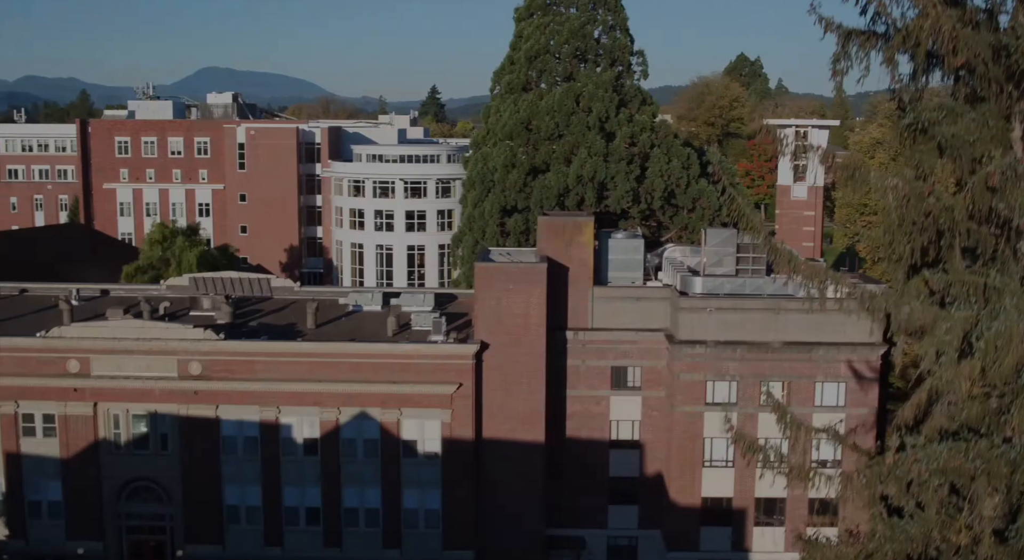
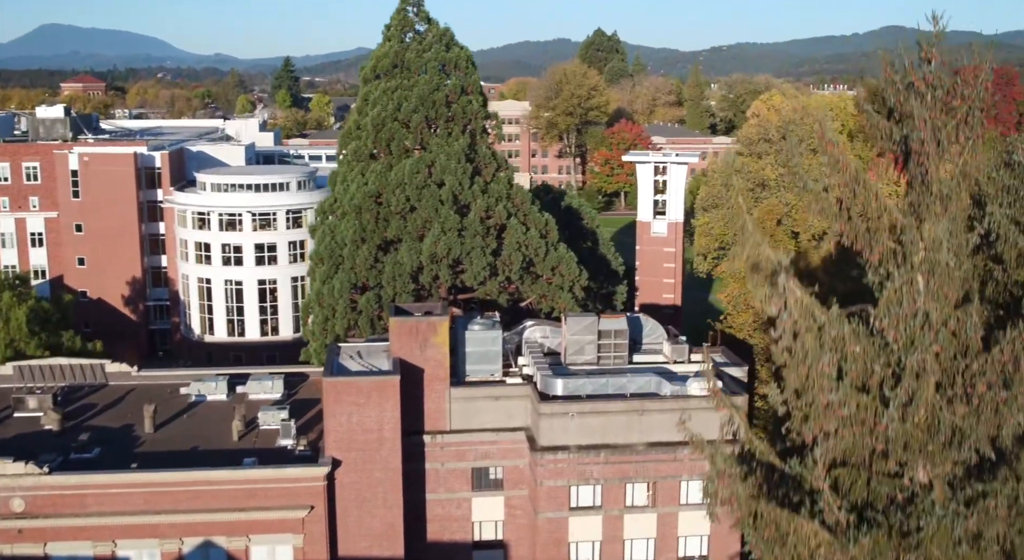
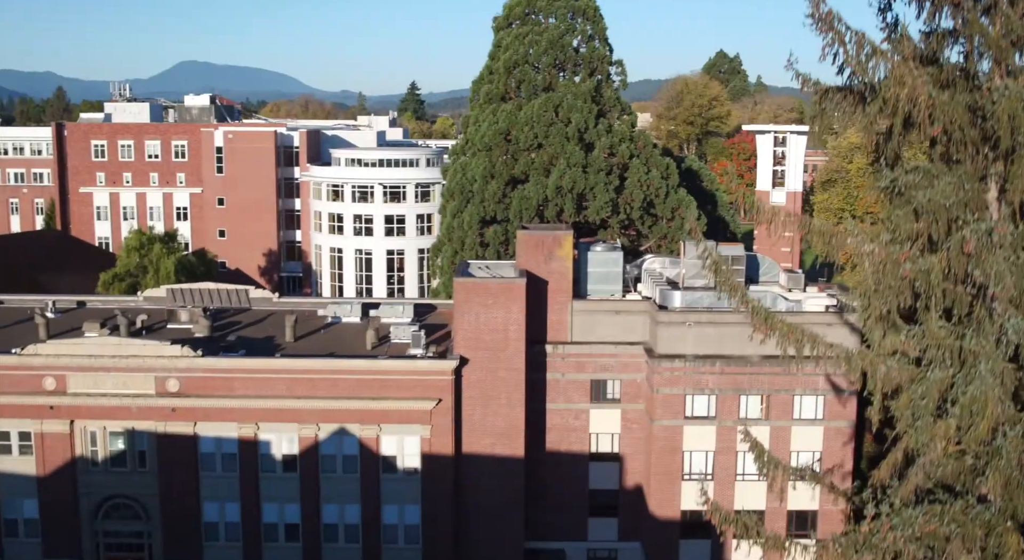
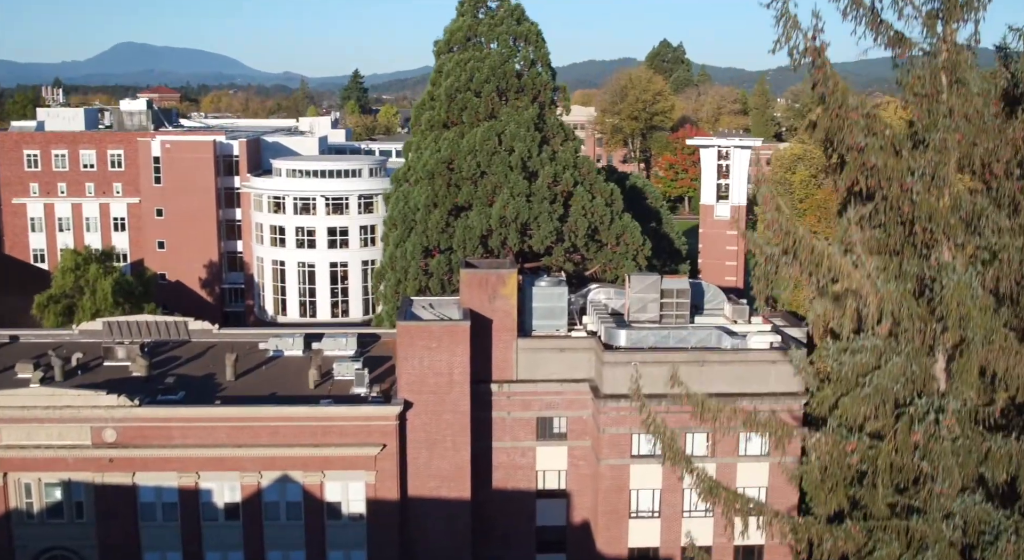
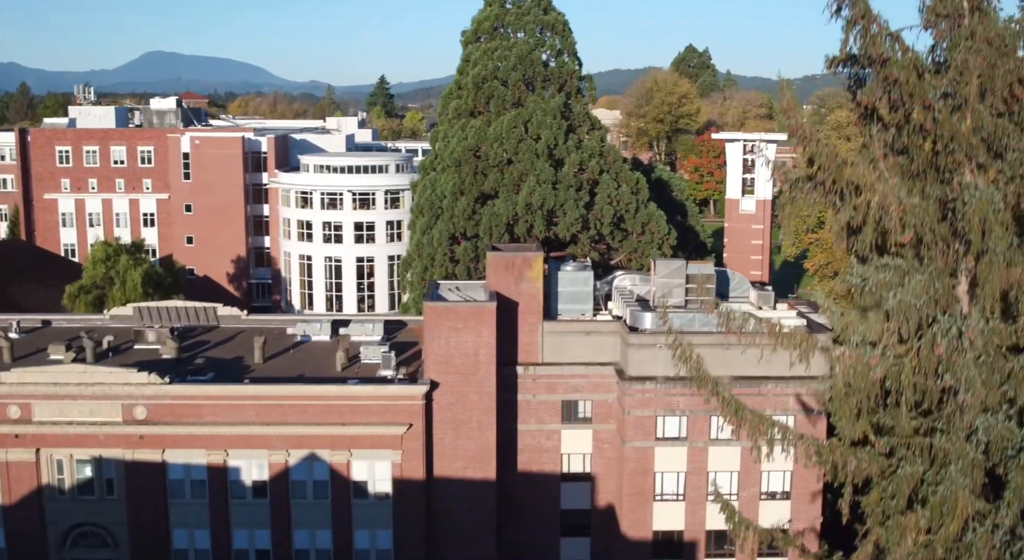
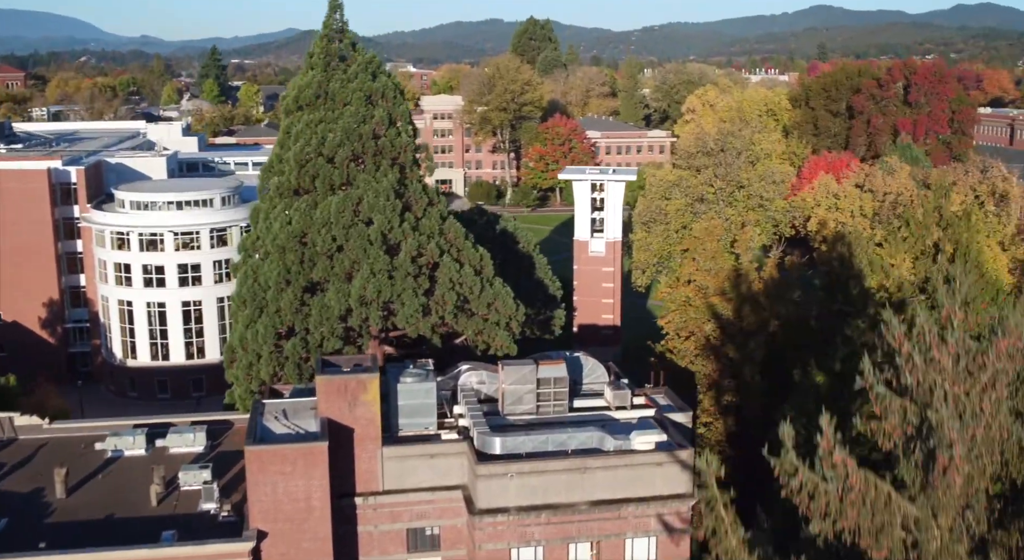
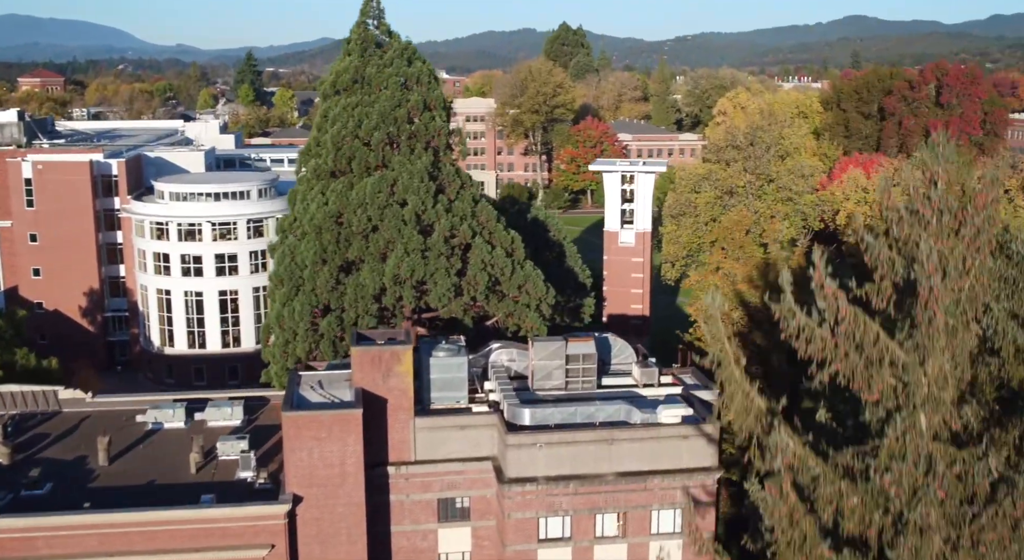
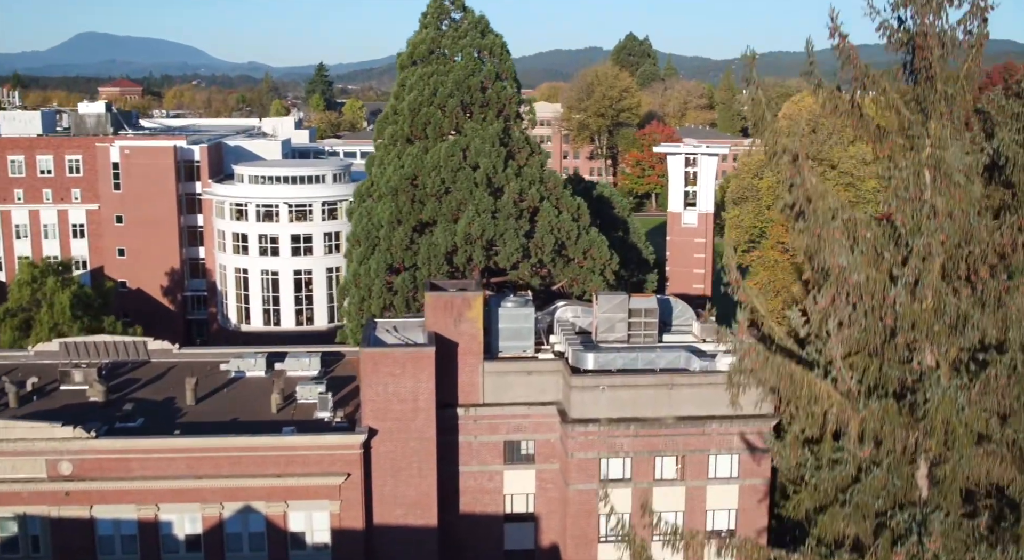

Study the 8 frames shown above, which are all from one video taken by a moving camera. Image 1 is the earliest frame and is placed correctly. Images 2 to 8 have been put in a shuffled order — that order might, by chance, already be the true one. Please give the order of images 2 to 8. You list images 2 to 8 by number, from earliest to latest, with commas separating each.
3, 5, 4, 8, 2, 7, 6
